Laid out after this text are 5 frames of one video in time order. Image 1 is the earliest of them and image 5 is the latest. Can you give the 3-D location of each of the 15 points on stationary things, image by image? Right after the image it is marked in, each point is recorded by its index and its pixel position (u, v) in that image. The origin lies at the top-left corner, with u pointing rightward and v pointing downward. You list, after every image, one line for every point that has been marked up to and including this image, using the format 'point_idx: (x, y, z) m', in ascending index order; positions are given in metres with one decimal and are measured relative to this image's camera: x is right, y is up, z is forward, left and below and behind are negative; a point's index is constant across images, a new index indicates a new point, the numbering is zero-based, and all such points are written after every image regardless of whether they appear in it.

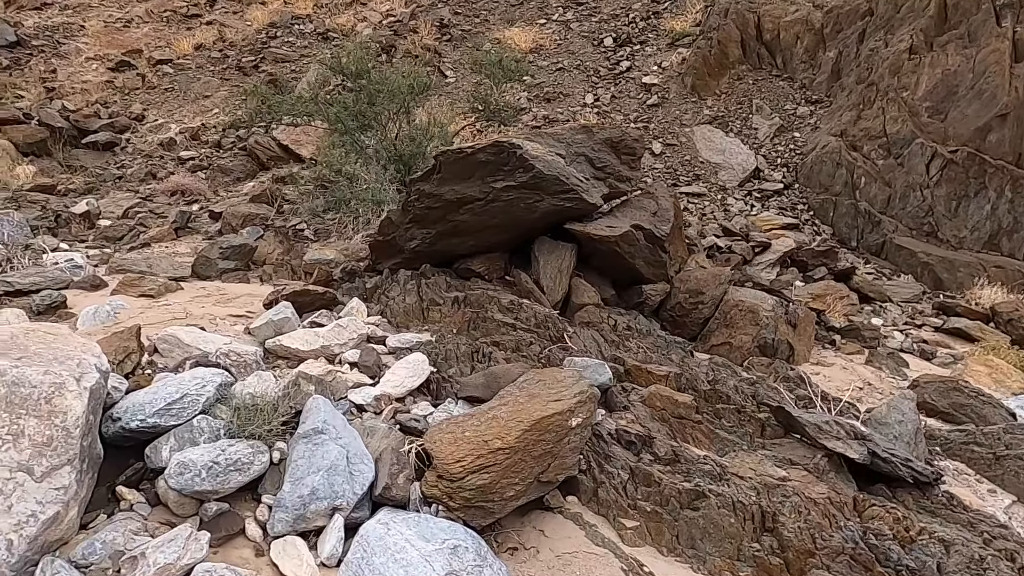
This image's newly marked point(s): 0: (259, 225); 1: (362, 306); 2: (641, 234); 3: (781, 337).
0: (-2.0, +0.5, +5.2) m
1: (-0.7, -0.1, +3.2) m
2: (+0.7, +0.3, +3.4) m
3: (+1.4, -0.2, +3.3) m
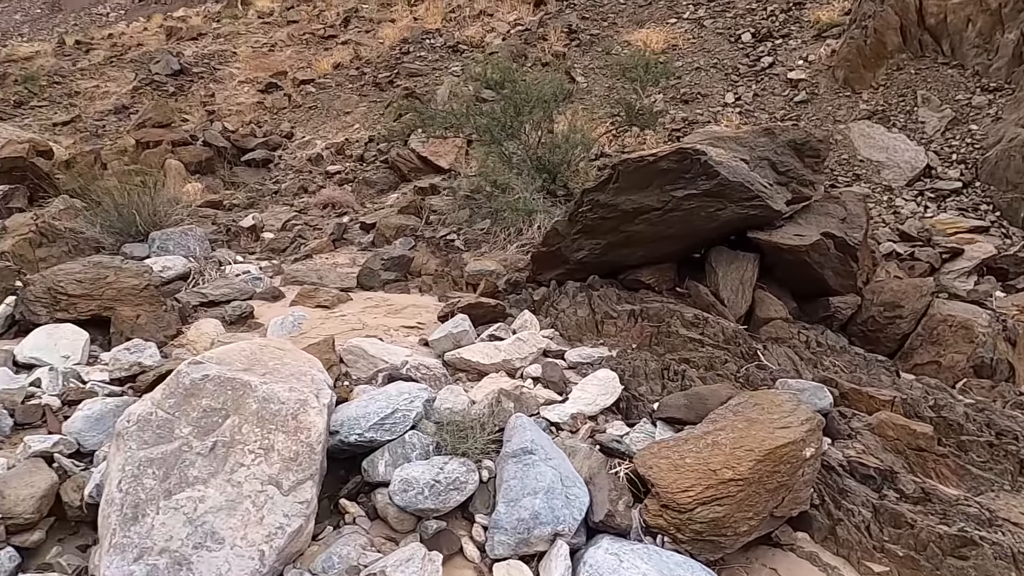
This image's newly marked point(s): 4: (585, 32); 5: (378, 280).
0: (-0.8, +0.4, +5.4) m
1: (+0.1, -0.1, +3.2) m
2: (+1.5, +0.2, +3.1) m
3: (+2.2, -0.3, +3.0) m
4: (+1.0, +3.6, +9.3) m
5: (-0.9, +0.1, +4.4) m
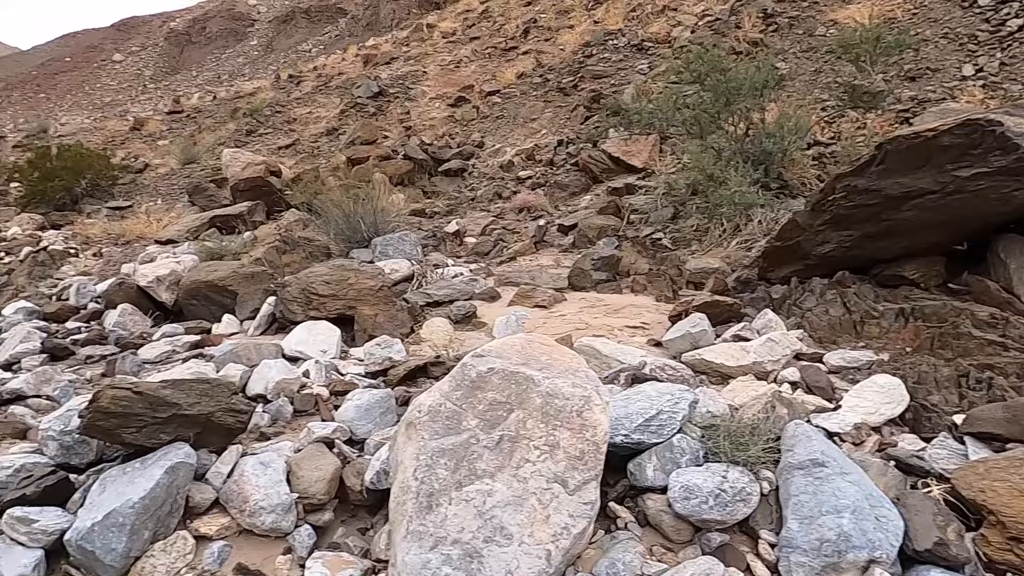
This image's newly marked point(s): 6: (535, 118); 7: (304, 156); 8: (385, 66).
0: (+0.8, +0.4, +5.3) m
1: (+1.2, -0.1, +2.9) m
2: (+2.5, +0.2, +2.5) m
3: (+3.1, -0.3, +2.2) m
4: (+3.5, +3.6, +8.6) m
5: (+0.5, +0.1, +4.3) m
6: (+0.3, +2.4, +9.5) m
7: (-3.2, +2.0, +10.1) m
8: (-2.8, +4.8, +14.4) m
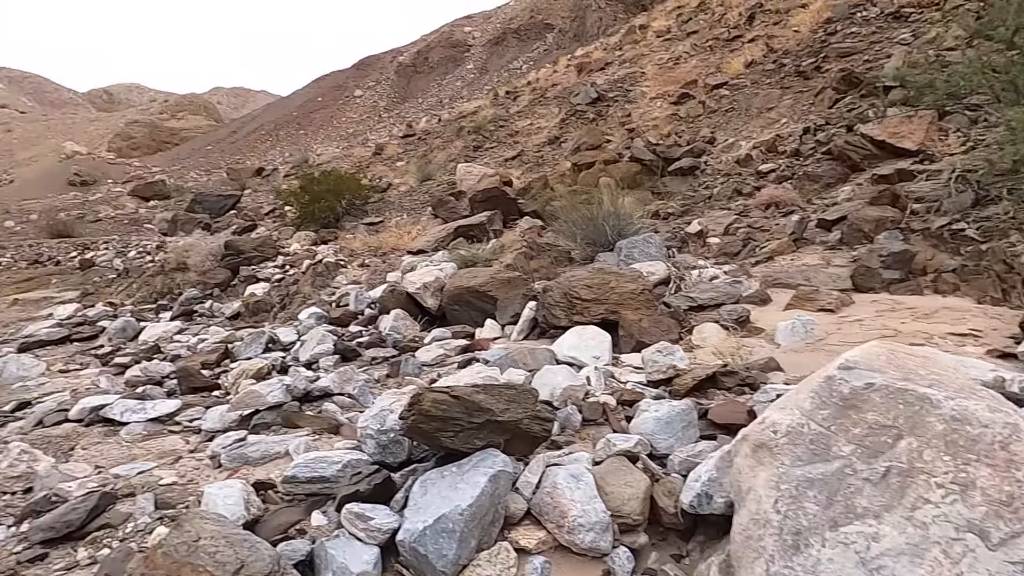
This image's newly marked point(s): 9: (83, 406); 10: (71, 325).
0: (+2.6, +0.4, +4.5) m
1: (+2.3, -0.1, +2.2) m
2: (+3.5, +0.3, +1.4) m
3: (+3.9, -0.2, +0.9) m
4: (+6.2, +3.6, +6.9) m
5: (+2.1, 0.0, +3.7) m
6: (+3.4, +2.4, +8.8) m
7: (+0.3, +1.9, +10.4) m
8: (+2.0, +4.7, +14.4) m
9: (-2.1, -0.6, +3.3) m
10: (-4.1, -0.3, +6.1) m
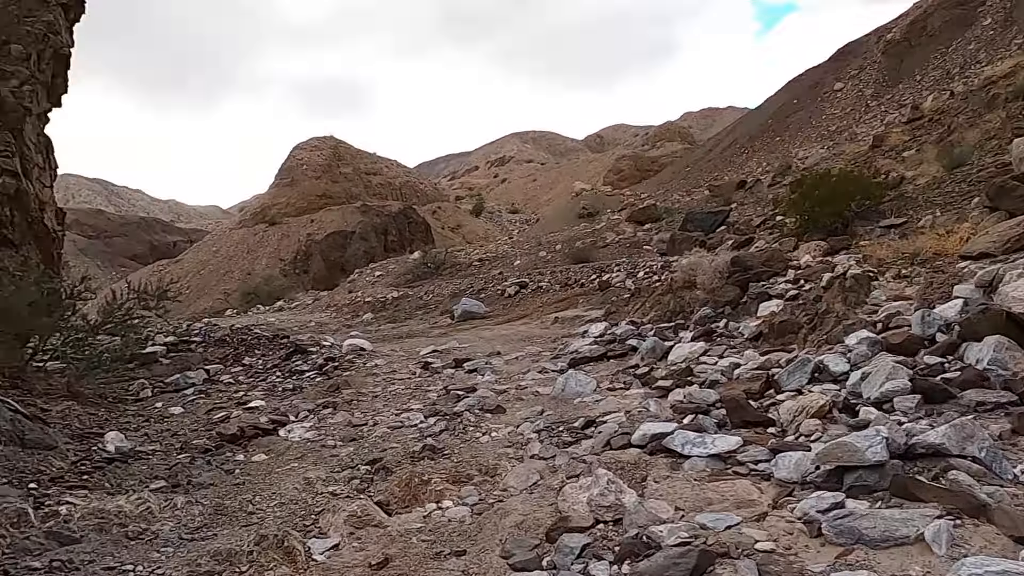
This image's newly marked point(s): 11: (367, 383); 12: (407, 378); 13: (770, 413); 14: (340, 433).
0: (+5.1, +0.4, +1.3) m
1: (+3.3, -0.1, -0.3) m
2: (+3.8, +0.3, -1.7) m
3: (+3.8, -0.1, -2.4) m
4: (+9.3, +3.7, +1.0) m
5: (+4.1, +0.1, +1.0) m
6: (+8.4, +2.4, +4.1) m
7: (+7.0, +1.8, +7.4) m
8: (+10.7, +4.6, +9.5) m
9: (+0.7, -0.7, +3.3) m
10: (+1.0, -0.6, +6.7) m
11: (-1.4, -0.9, +6.4) m
12: (-1.0, -0.9, +6.5) m
13: (+1.3, -0.6, +3.4) m
14: (-1.2, -1.0, +4.7) m
